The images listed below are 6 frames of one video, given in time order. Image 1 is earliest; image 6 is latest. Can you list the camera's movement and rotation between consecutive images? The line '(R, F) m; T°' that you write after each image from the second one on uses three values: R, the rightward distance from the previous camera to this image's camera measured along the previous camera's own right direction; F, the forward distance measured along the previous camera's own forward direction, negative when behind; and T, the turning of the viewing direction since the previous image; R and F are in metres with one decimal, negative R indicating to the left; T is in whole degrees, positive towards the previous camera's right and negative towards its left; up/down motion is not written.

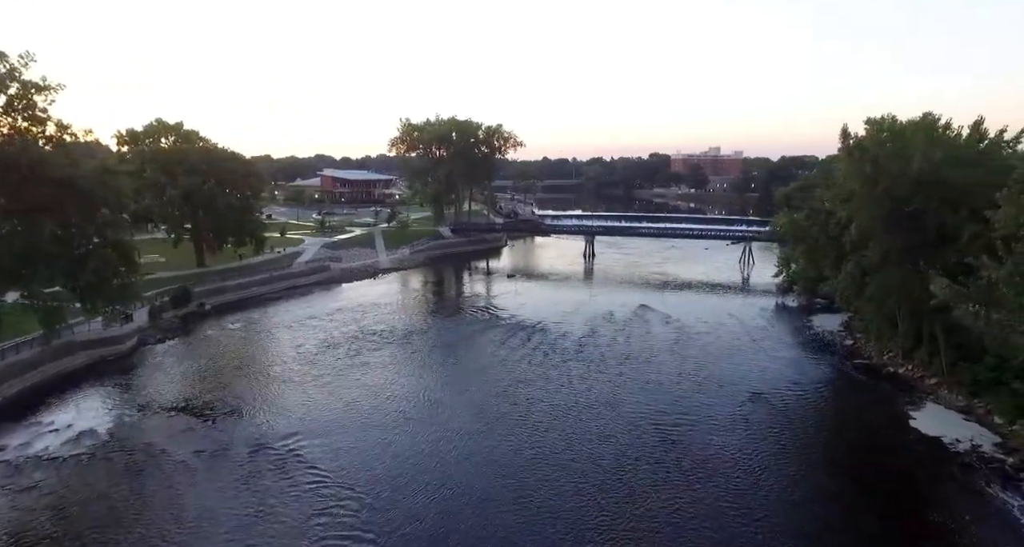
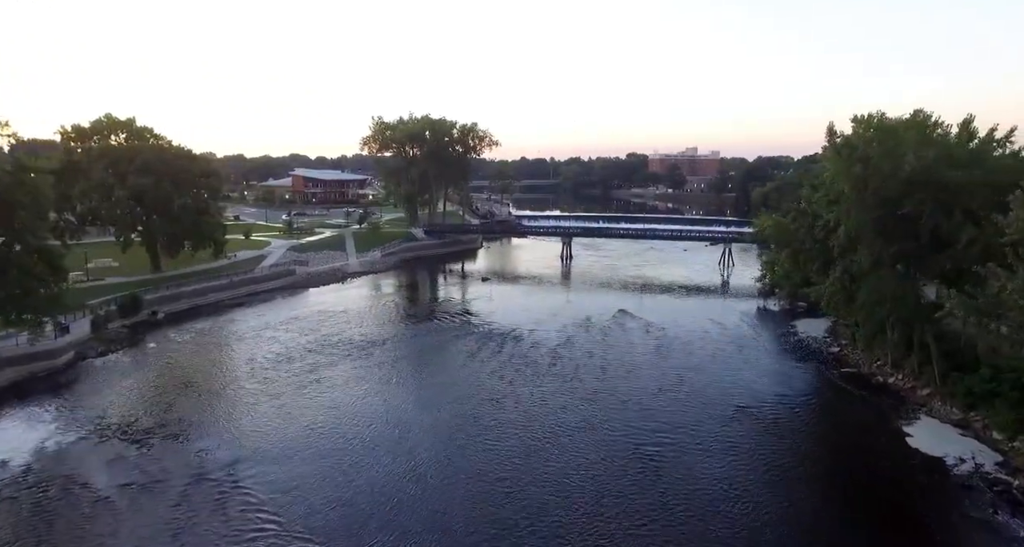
(+0.4, +1.9) m; +2°
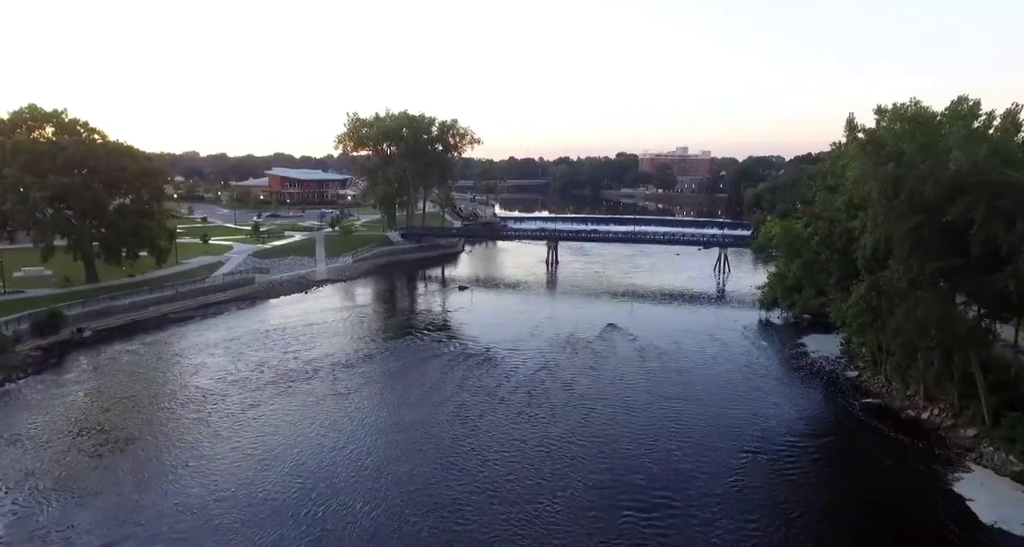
(+0.9, +4.4) m; +1°
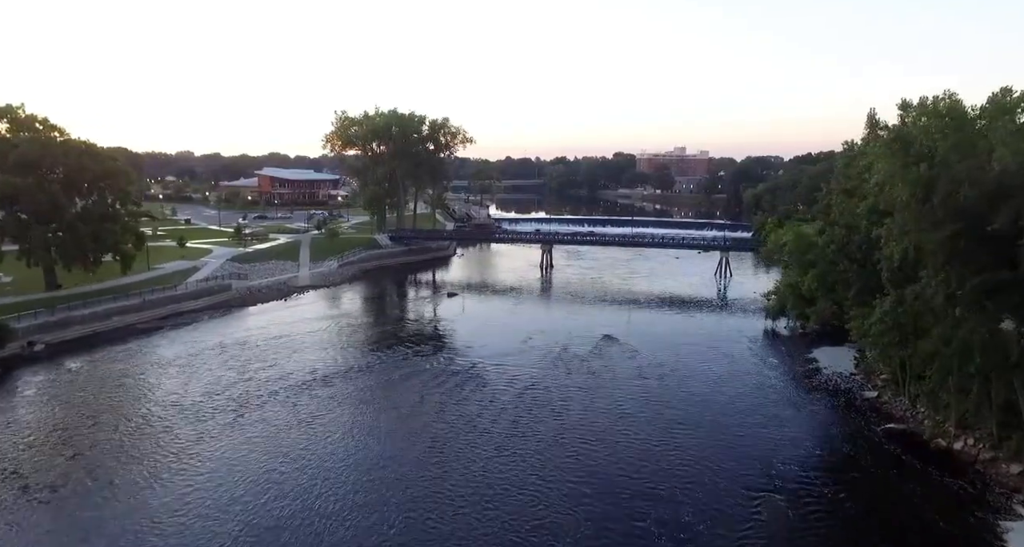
(+0.5, +2.6) m; 0°
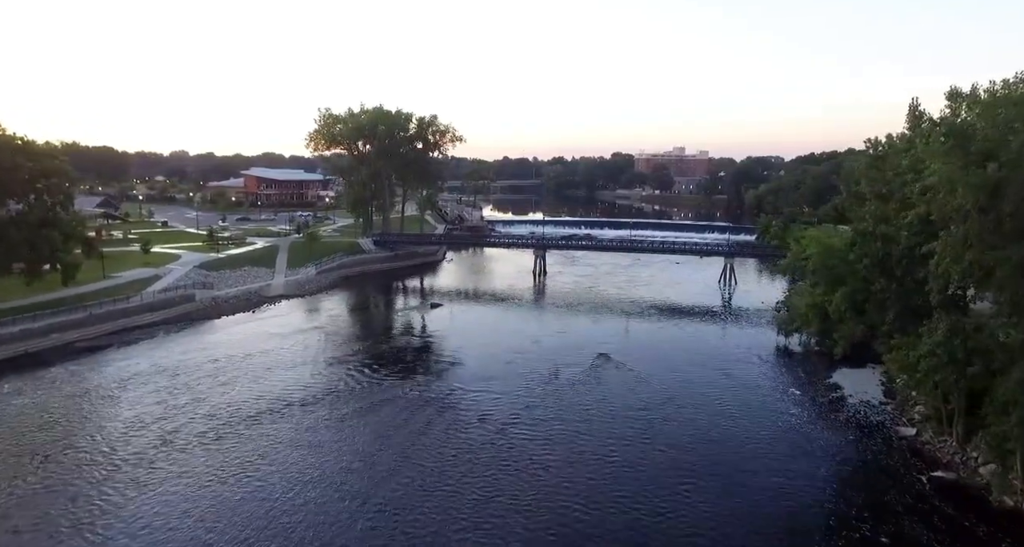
(+0.7, +3.8) m; 0°
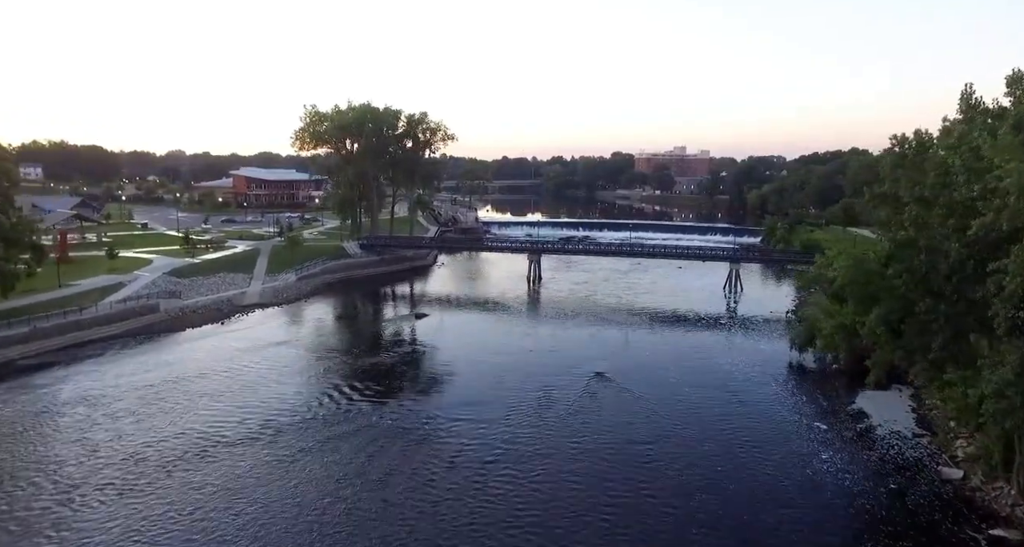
(+0.6, +3.3) m; 0°
